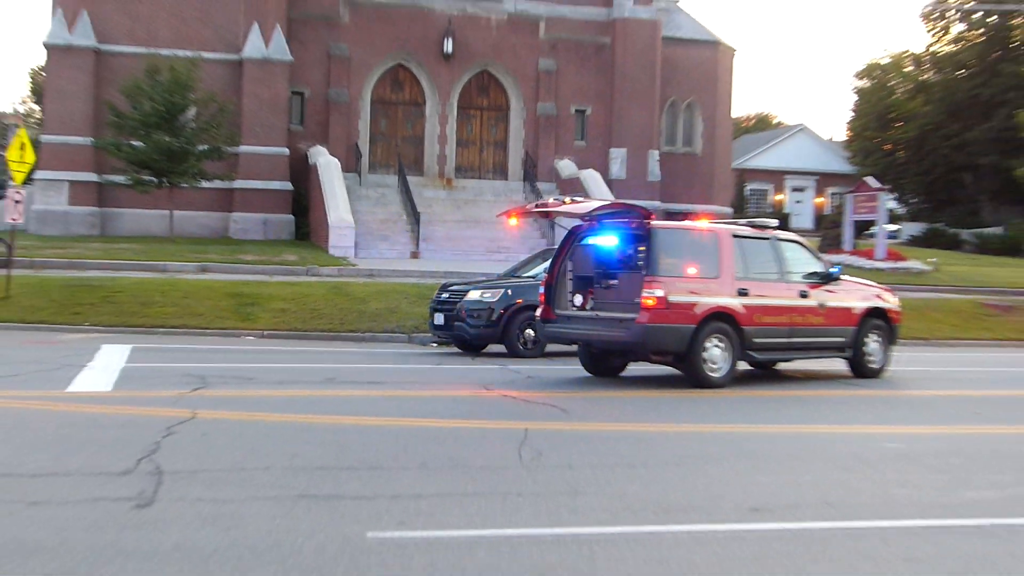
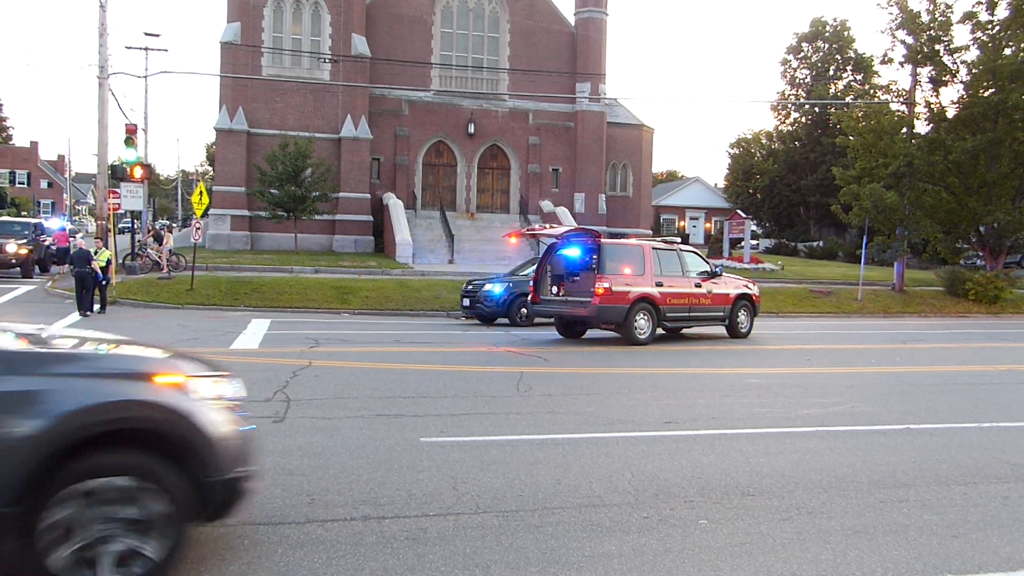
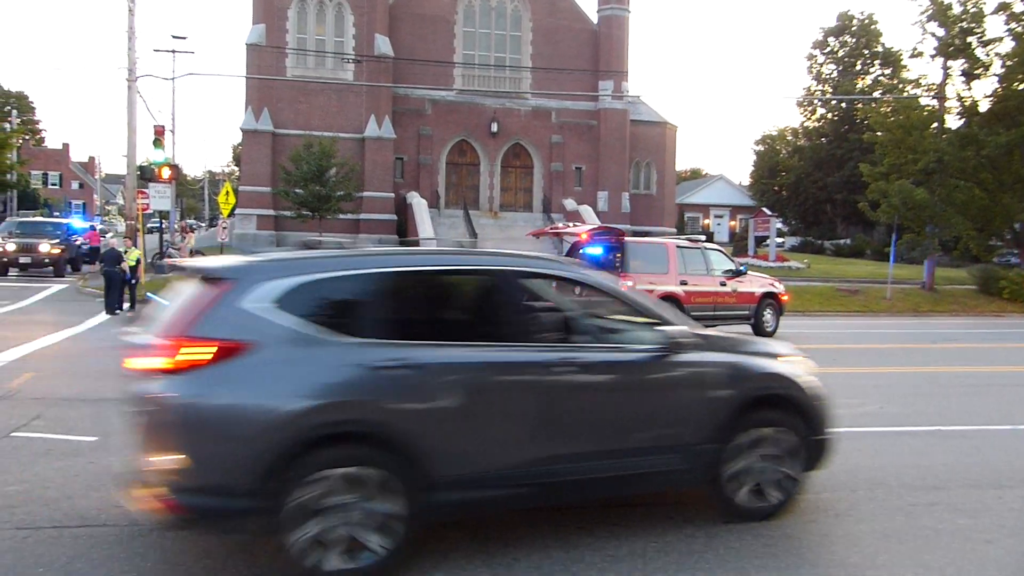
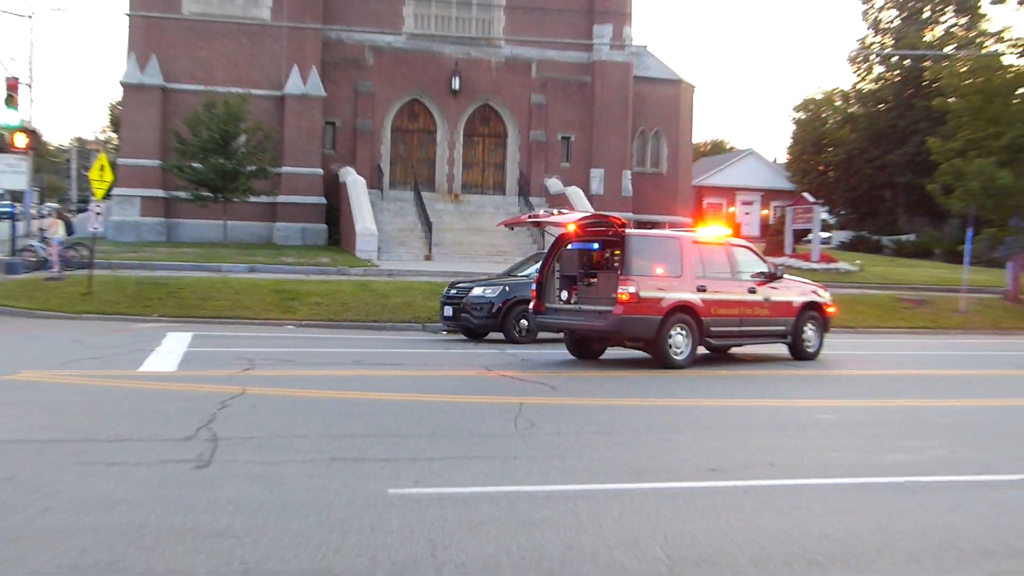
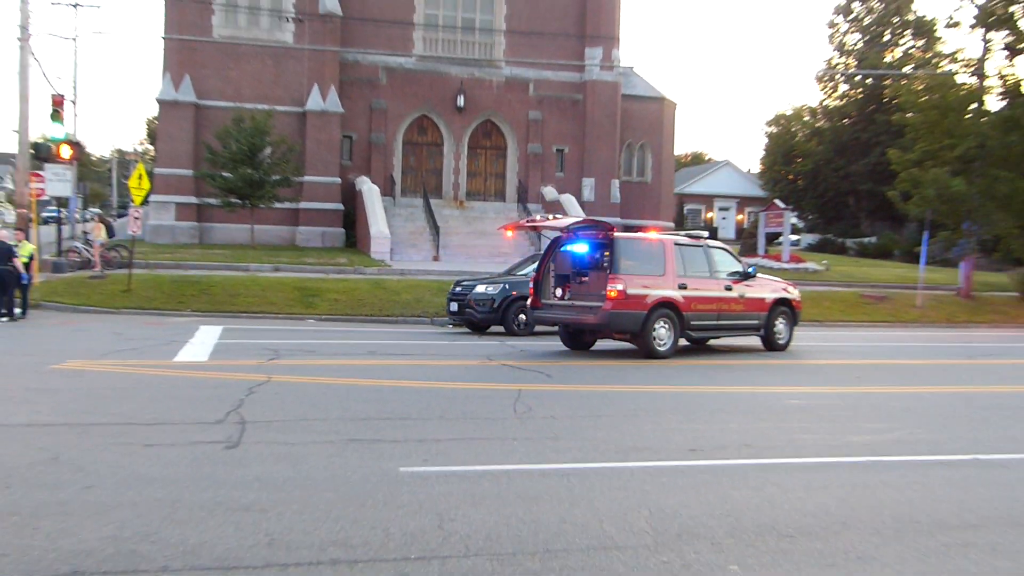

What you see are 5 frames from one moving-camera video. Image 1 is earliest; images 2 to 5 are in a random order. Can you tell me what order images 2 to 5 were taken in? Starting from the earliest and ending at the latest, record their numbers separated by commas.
4, 5, 2, 3
